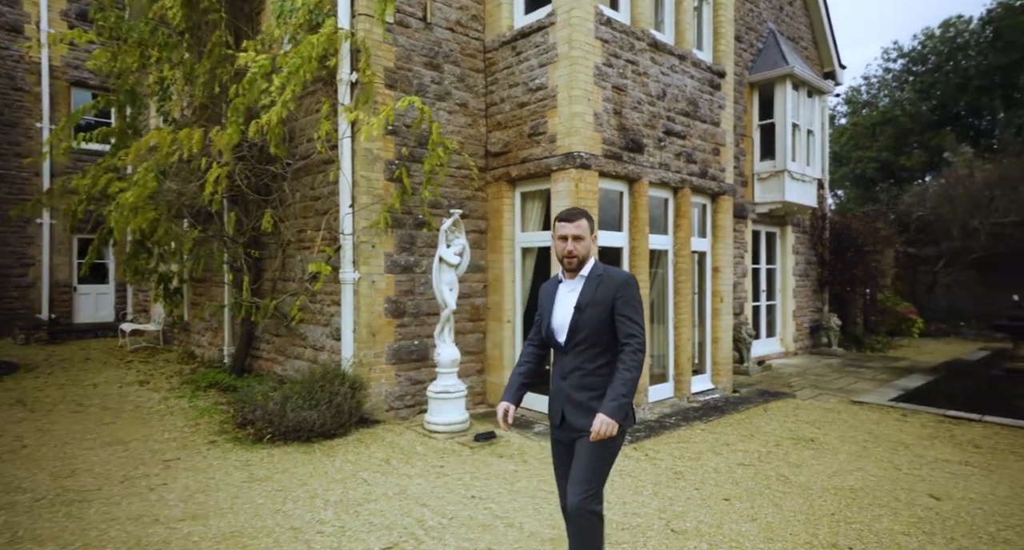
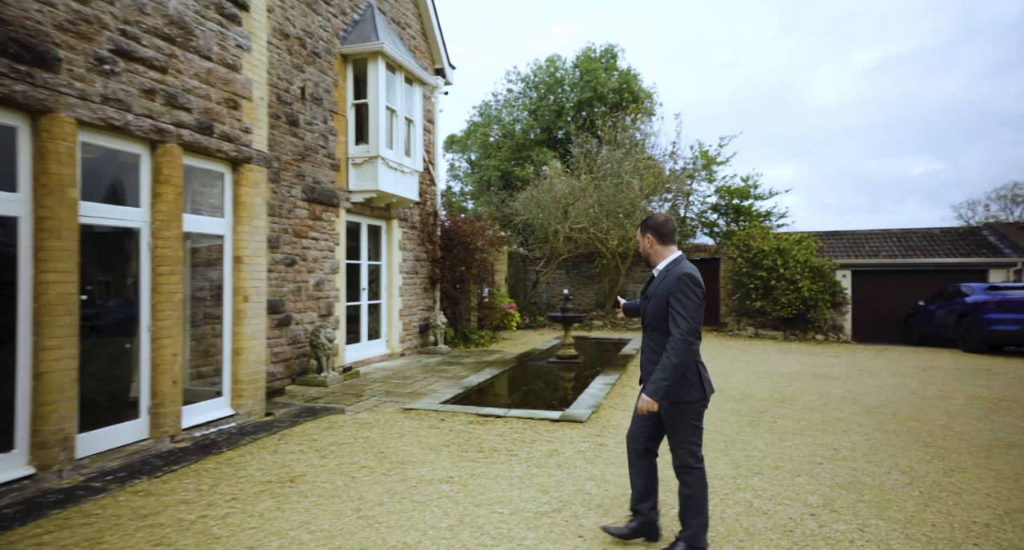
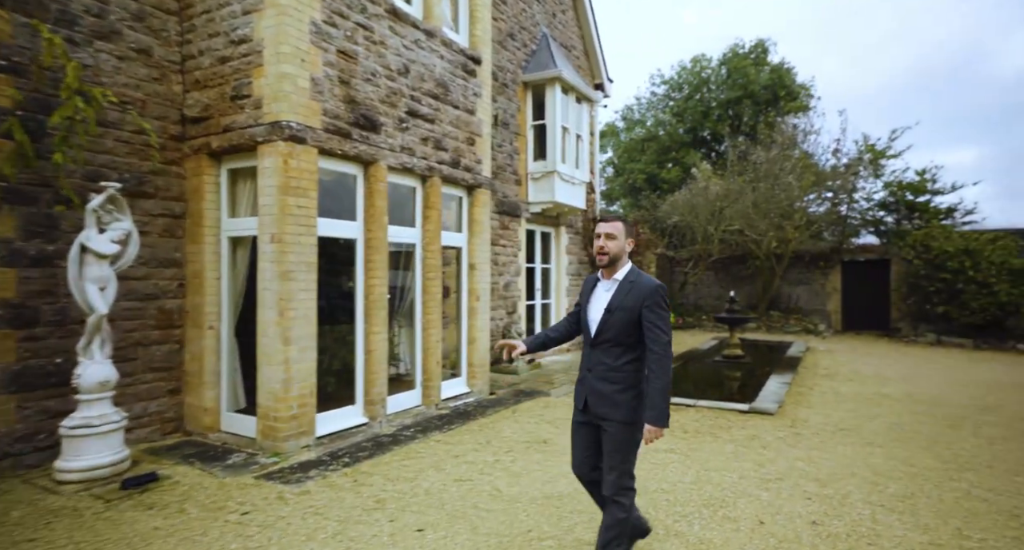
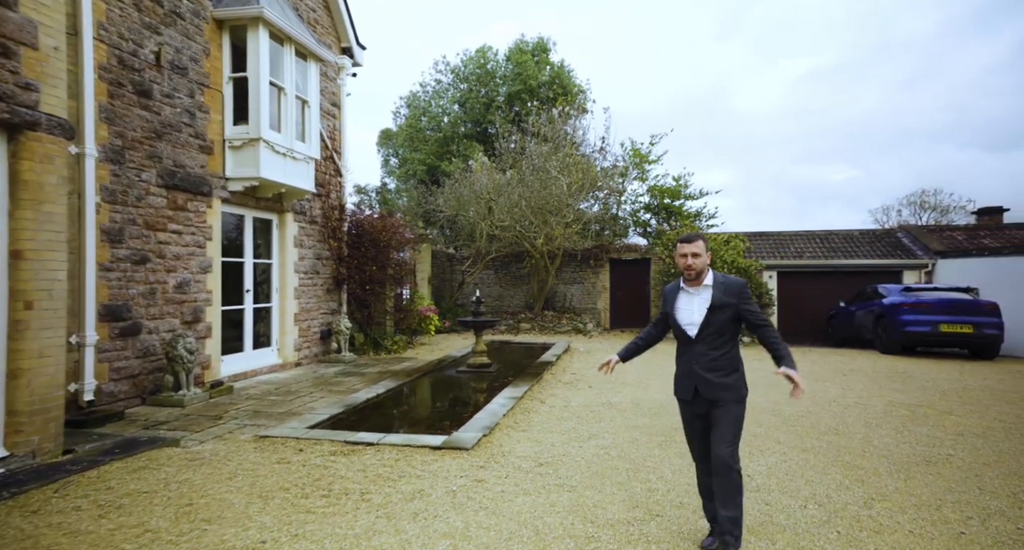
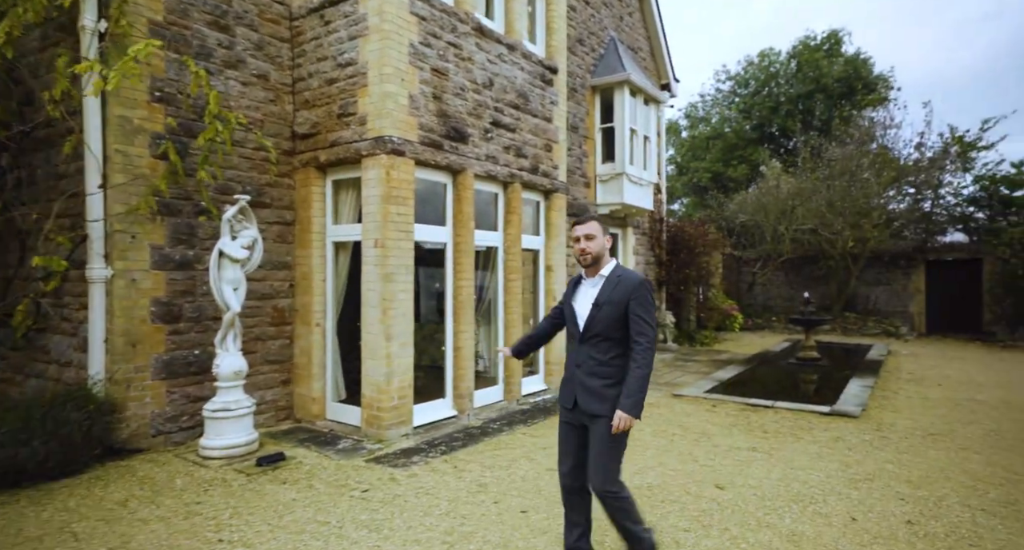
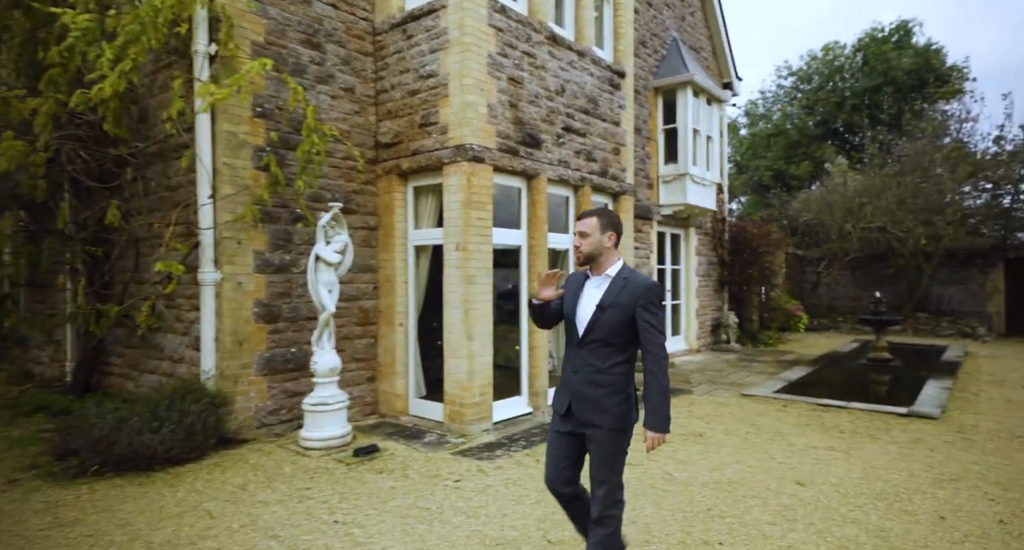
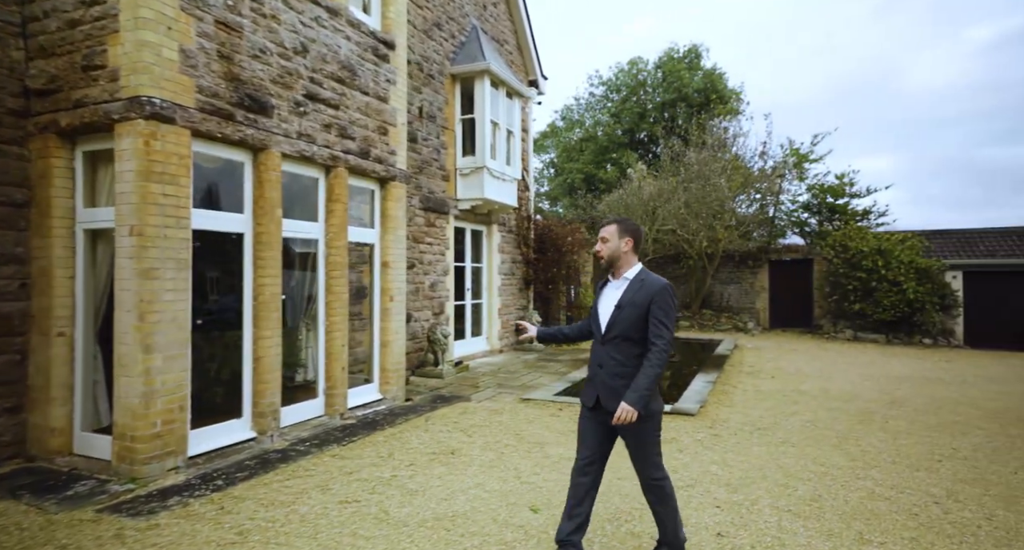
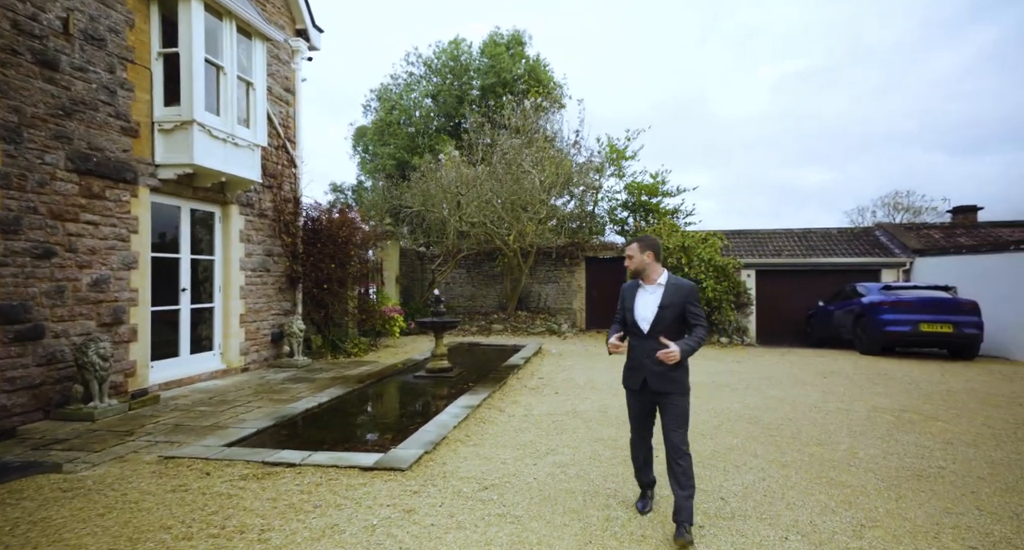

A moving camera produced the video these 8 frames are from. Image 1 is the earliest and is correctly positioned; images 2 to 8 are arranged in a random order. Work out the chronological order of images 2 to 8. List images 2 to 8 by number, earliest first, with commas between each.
6, 5, 3, 7, 2, 4, 8
